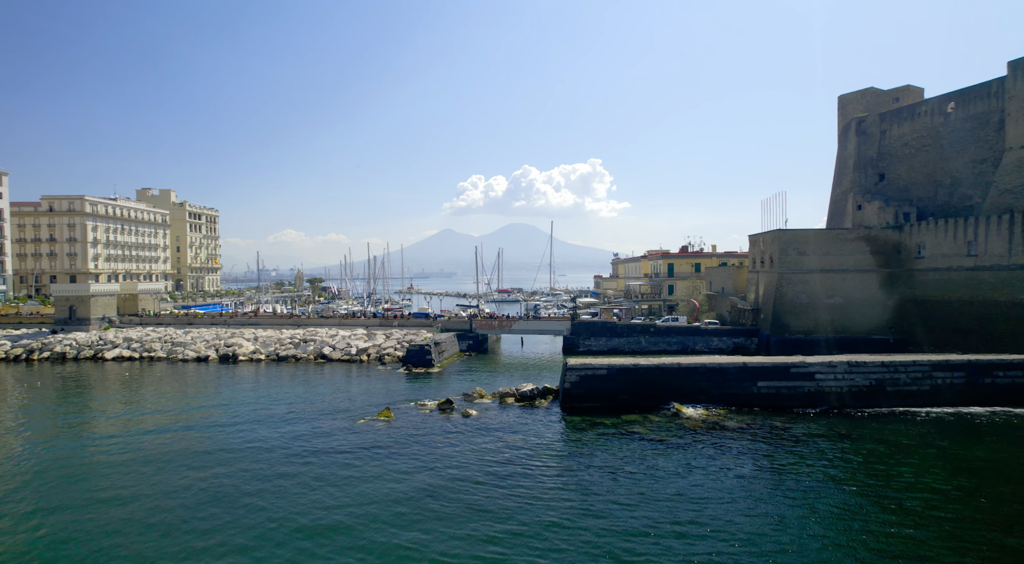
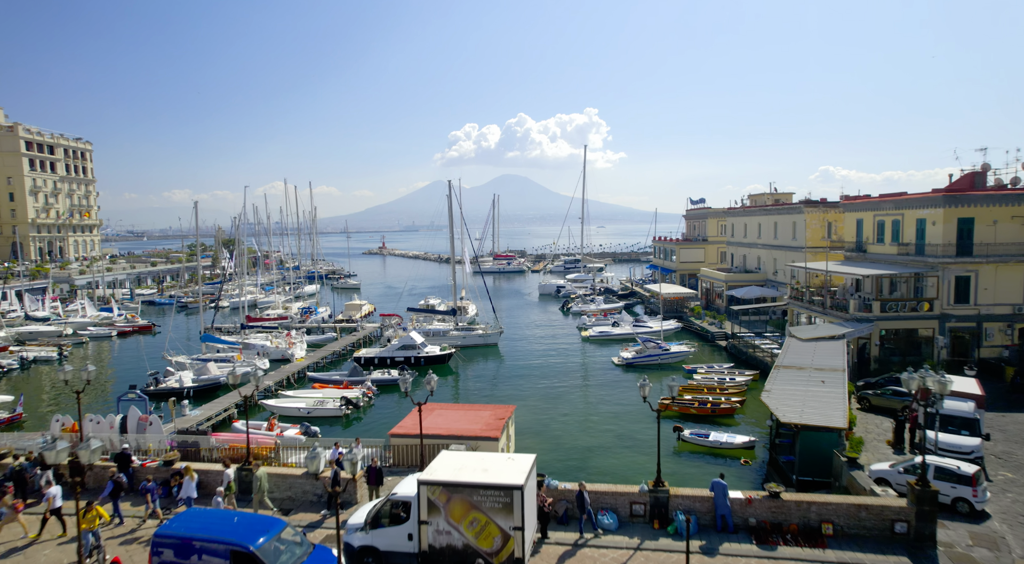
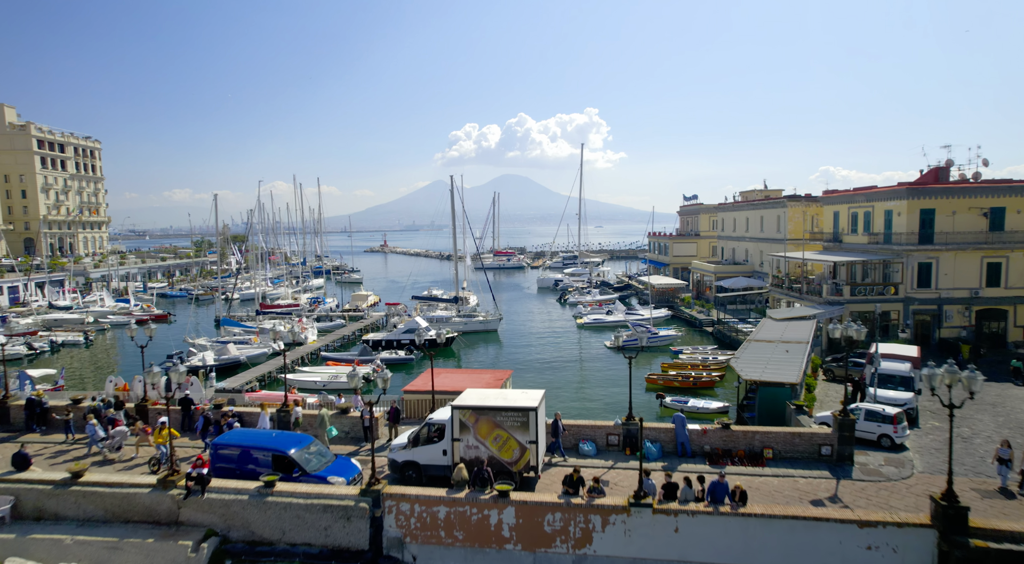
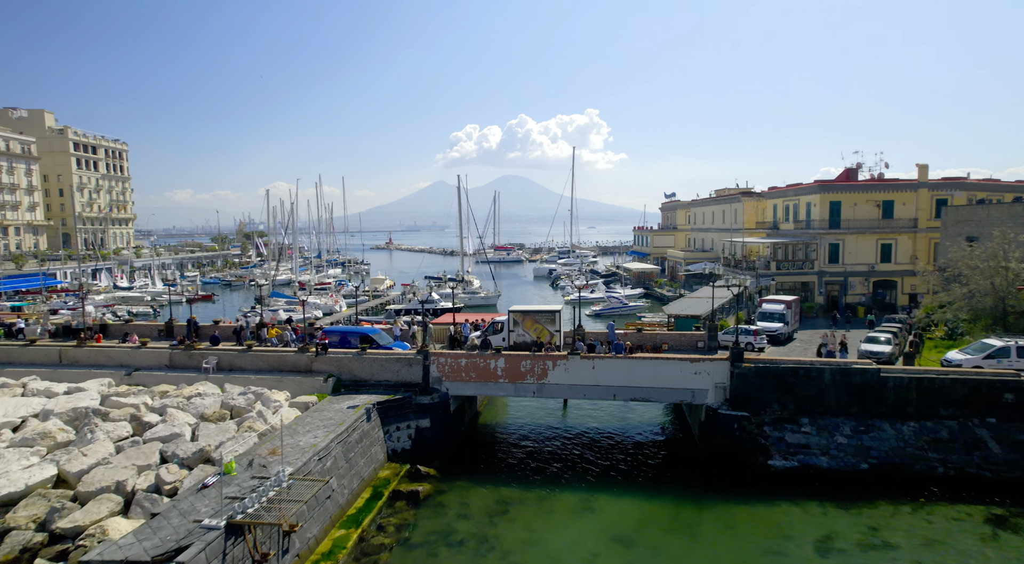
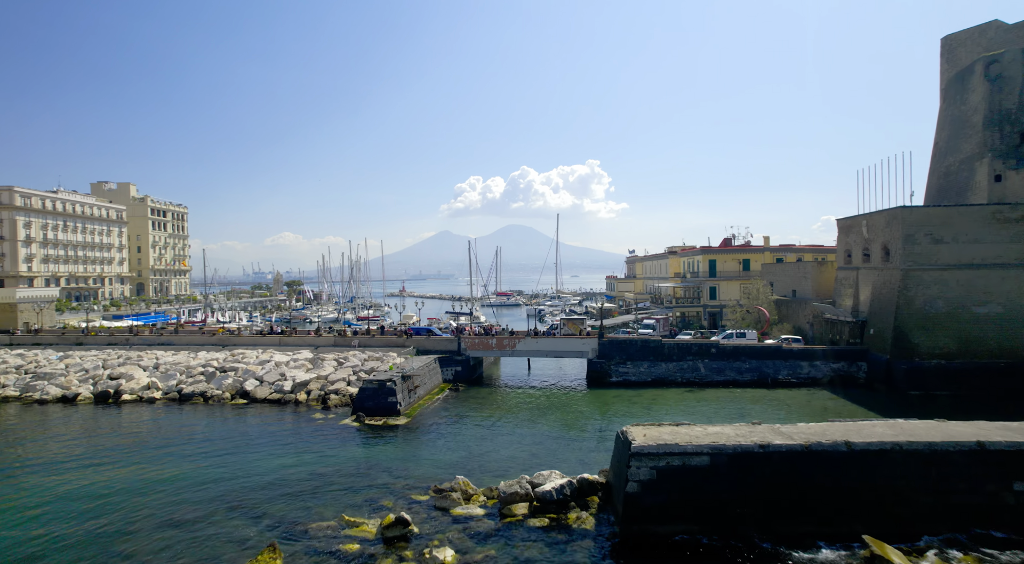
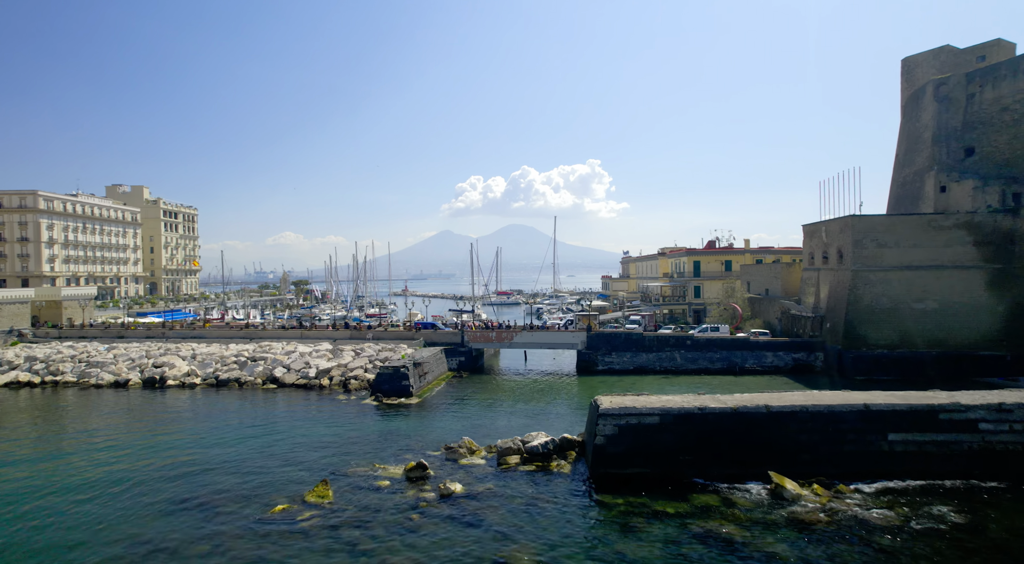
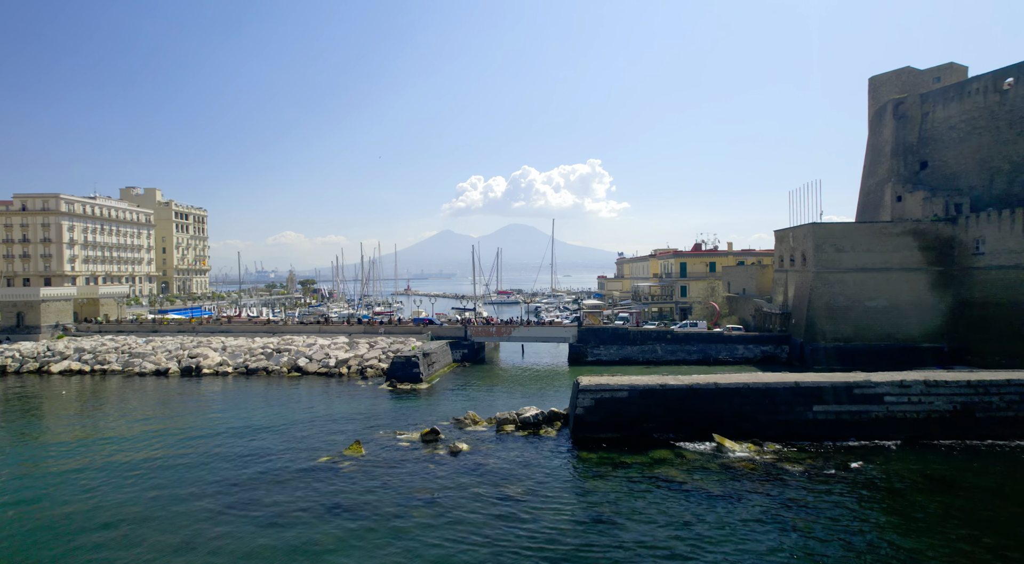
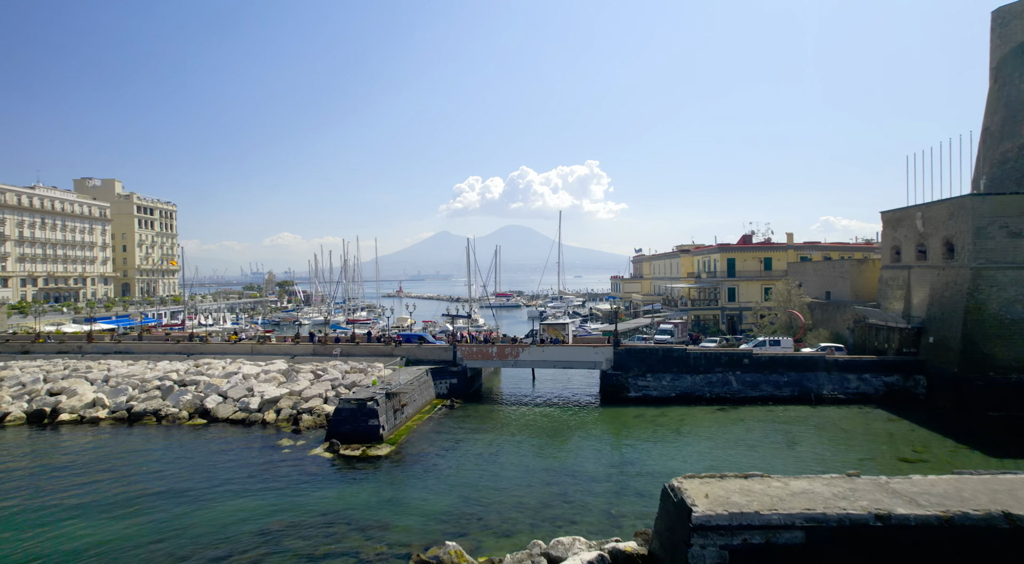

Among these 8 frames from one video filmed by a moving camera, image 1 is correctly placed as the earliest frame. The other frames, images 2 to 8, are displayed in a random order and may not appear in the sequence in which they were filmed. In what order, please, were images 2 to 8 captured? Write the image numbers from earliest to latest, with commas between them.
7, 6, 5, 8, 4, 3, 2
